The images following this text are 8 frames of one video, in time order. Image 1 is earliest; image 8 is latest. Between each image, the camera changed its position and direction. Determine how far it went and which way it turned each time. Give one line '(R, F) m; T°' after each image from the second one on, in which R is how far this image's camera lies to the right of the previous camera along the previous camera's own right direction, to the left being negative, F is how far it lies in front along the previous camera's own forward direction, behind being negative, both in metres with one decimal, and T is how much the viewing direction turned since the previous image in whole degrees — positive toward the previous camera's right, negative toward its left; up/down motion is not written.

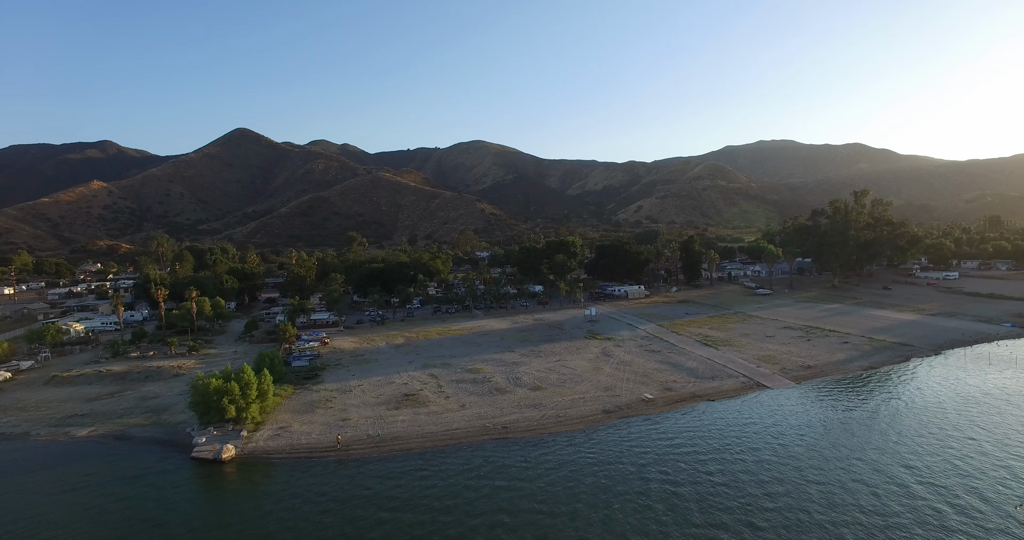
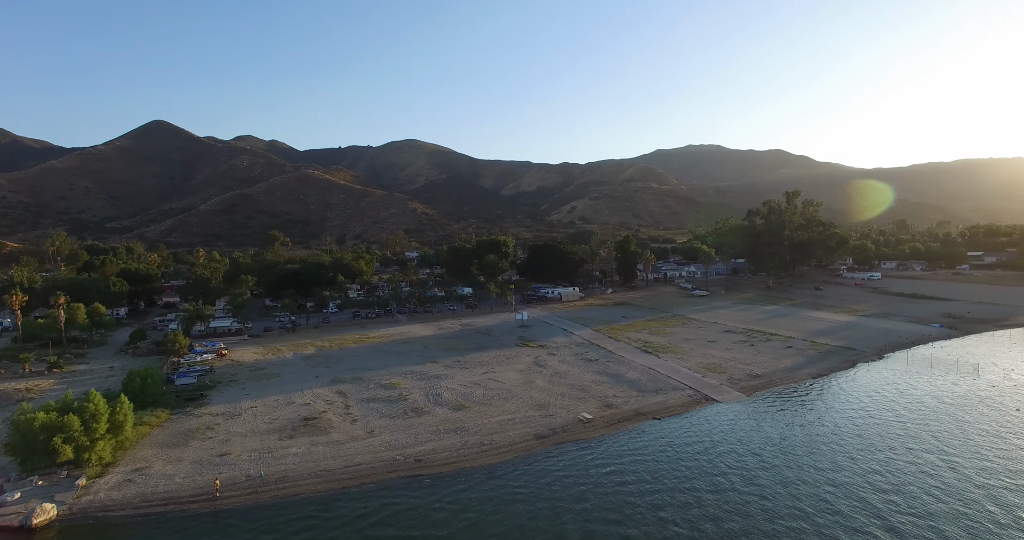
(+0.6, +3.9) m; +6°
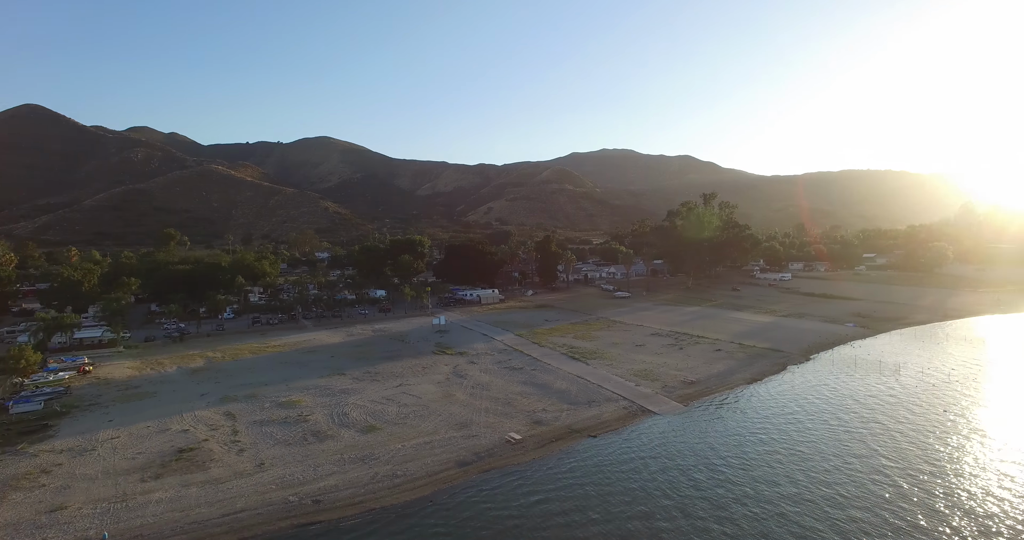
(0.0, +3.0) m; +7°
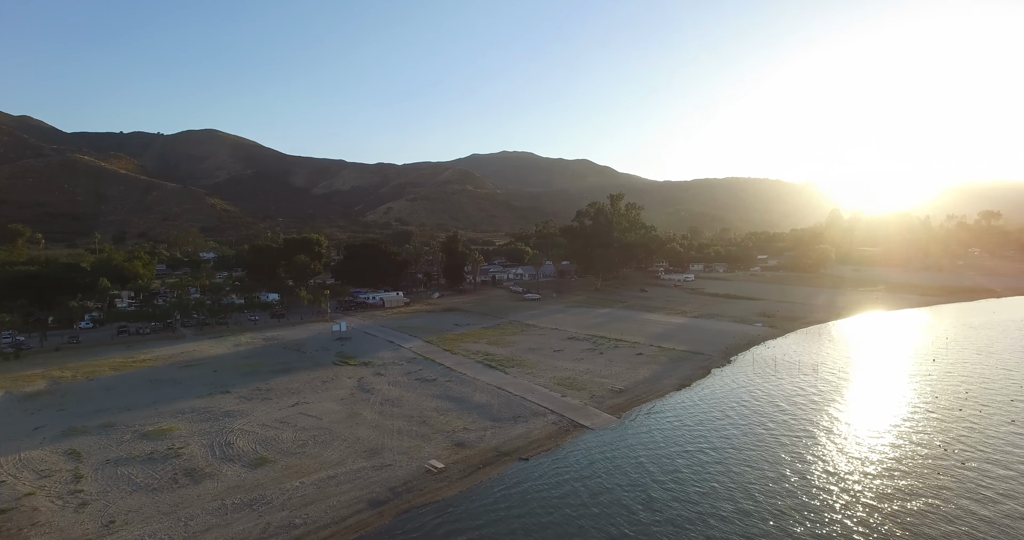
(-0.6, +3.0) m; +9°
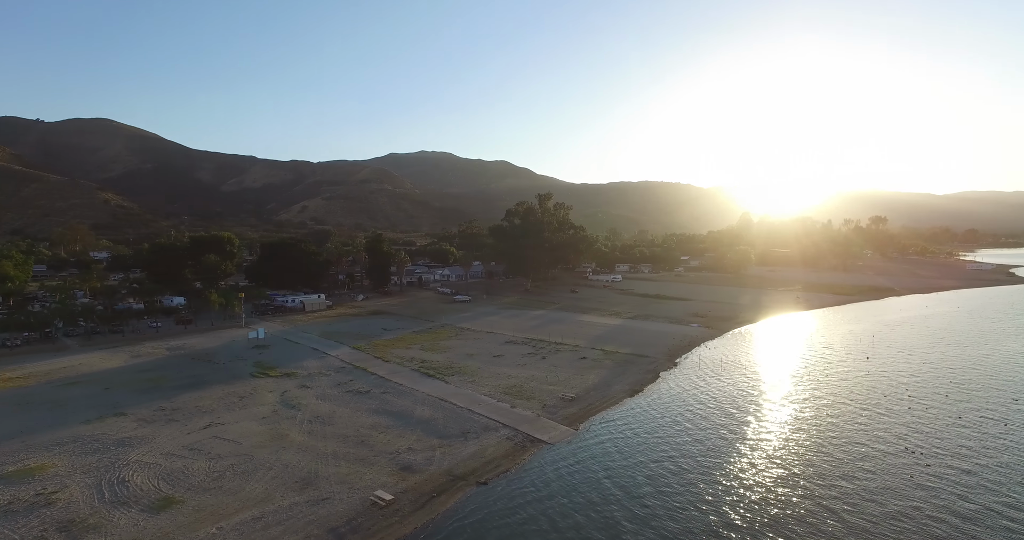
(-1.1, +2.3) m; +7°
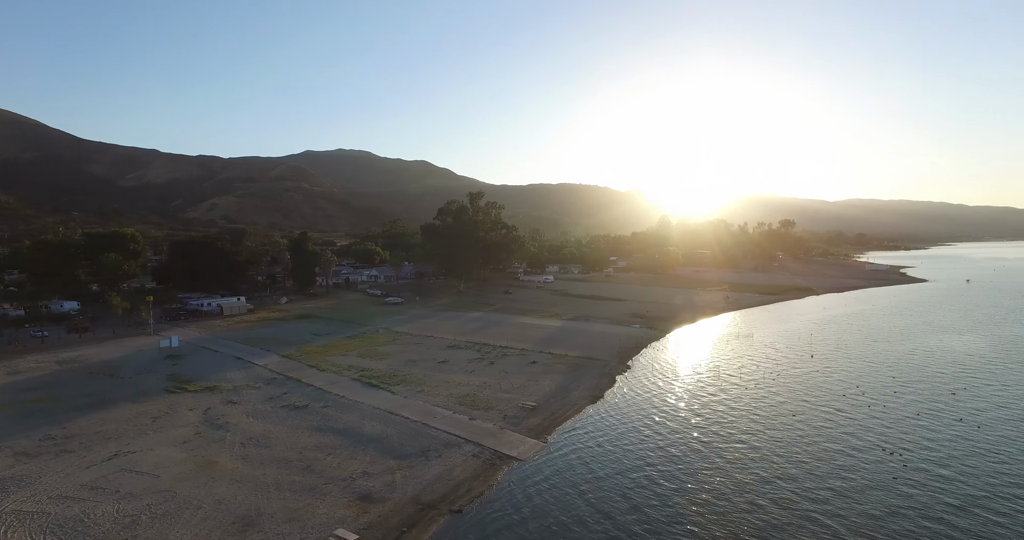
(-1.4, +2.1) m; +7°
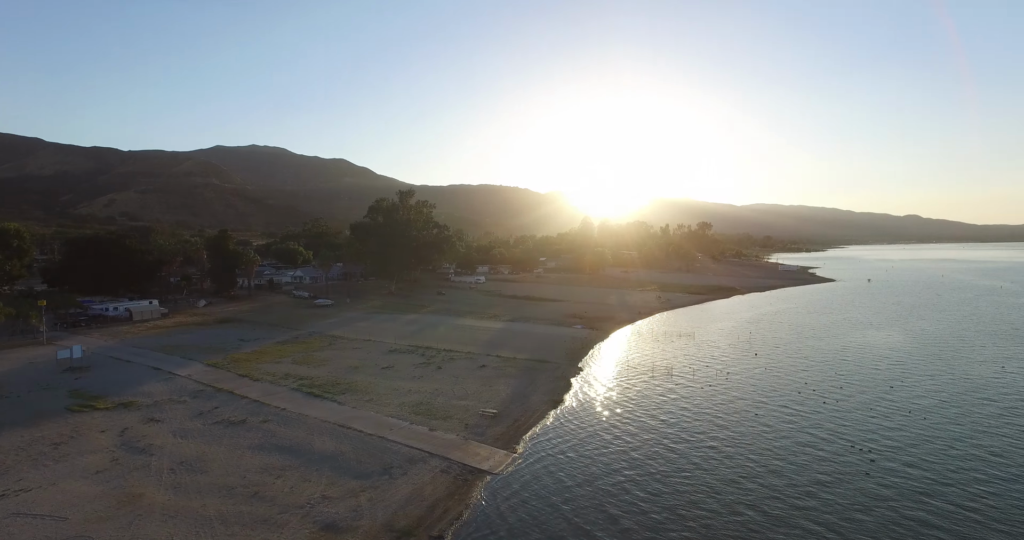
(-1.5, +1.6) m; +7°
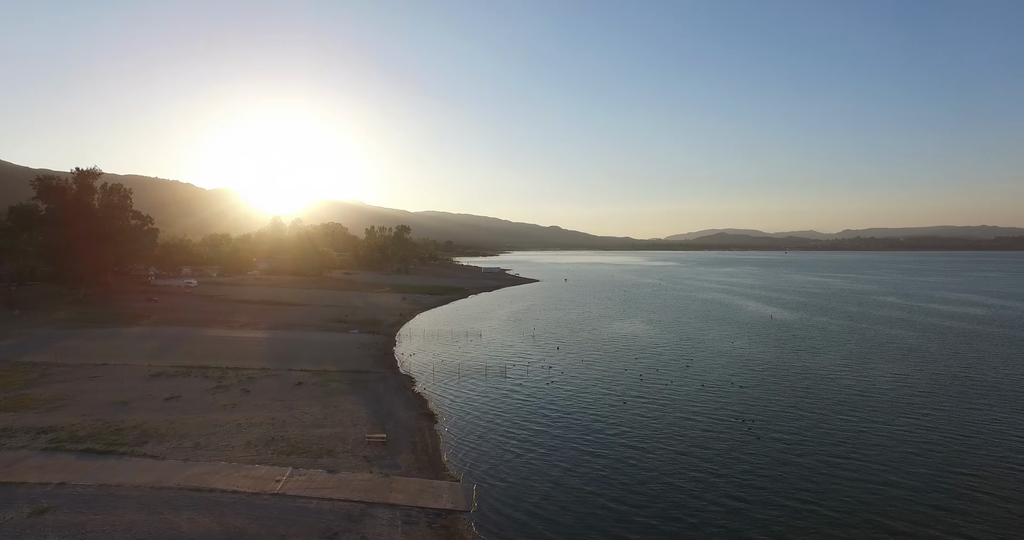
(-6.3, +5.3) m; +28°
